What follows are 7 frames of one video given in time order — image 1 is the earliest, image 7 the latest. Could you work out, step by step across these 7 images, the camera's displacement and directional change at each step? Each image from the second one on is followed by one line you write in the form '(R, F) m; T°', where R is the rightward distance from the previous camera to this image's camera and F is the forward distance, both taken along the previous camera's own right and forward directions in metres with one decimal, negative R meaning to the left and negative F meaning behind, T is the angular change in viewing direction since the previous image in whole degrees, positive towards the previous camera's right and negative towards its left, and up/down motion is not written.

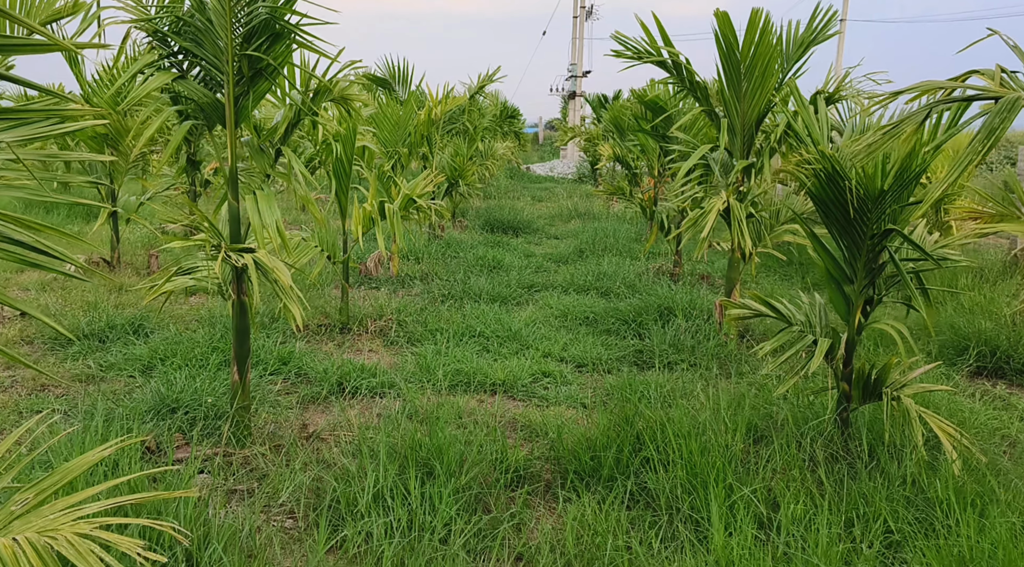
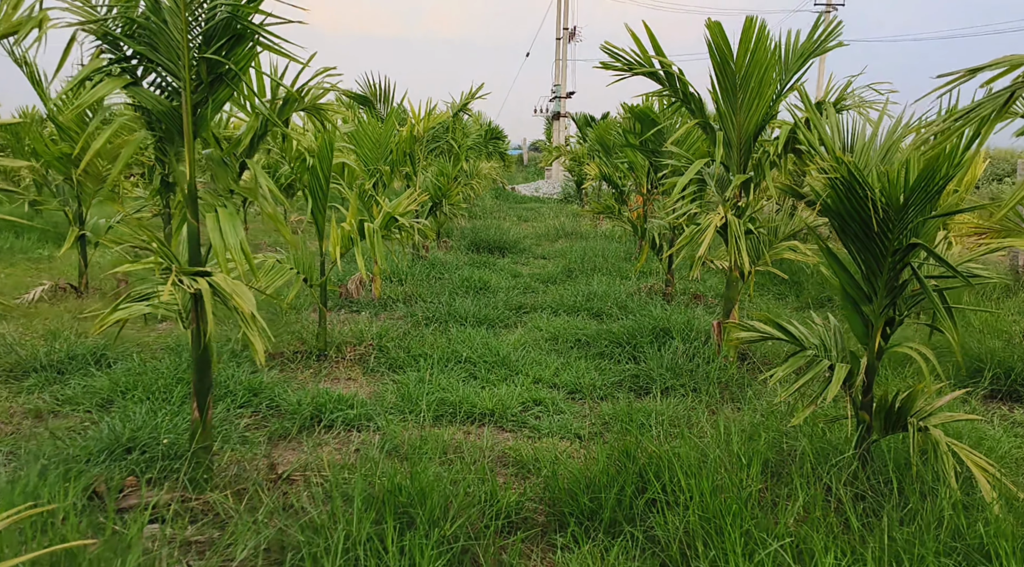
(0.0, +0.2) m; +1°
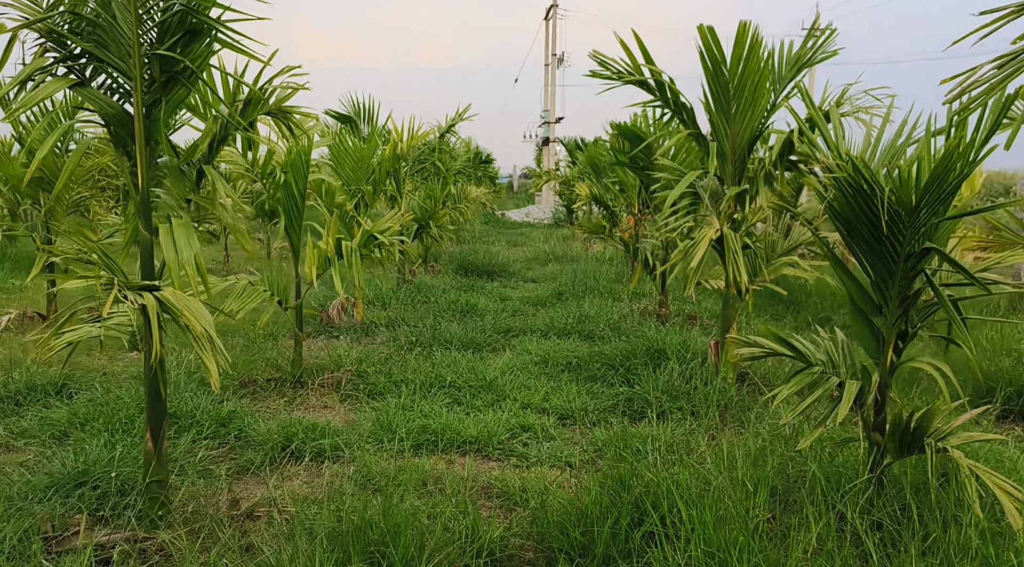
(0.0, +0.2) m; +1°
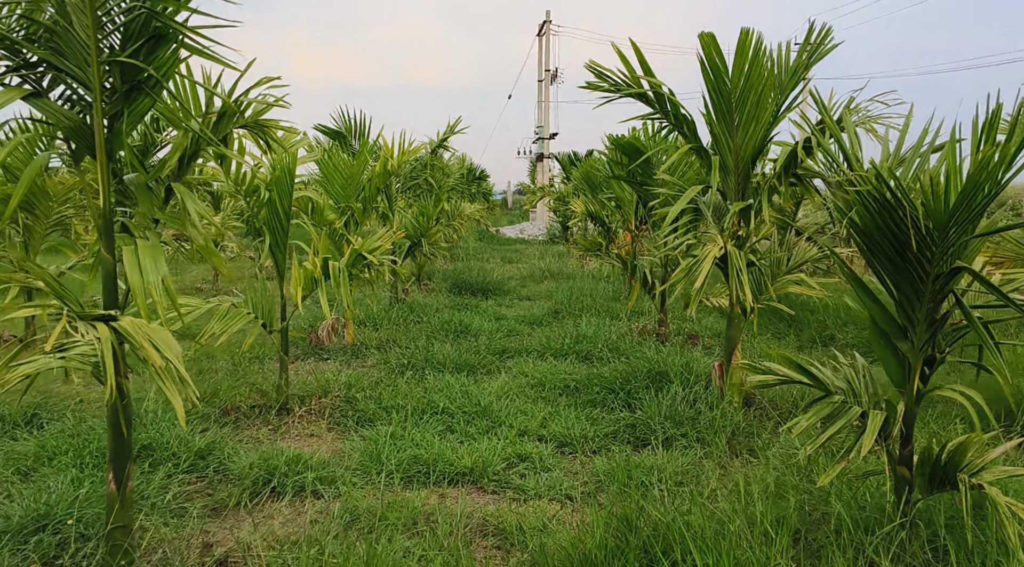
(0.0, +0.2) m; 0°
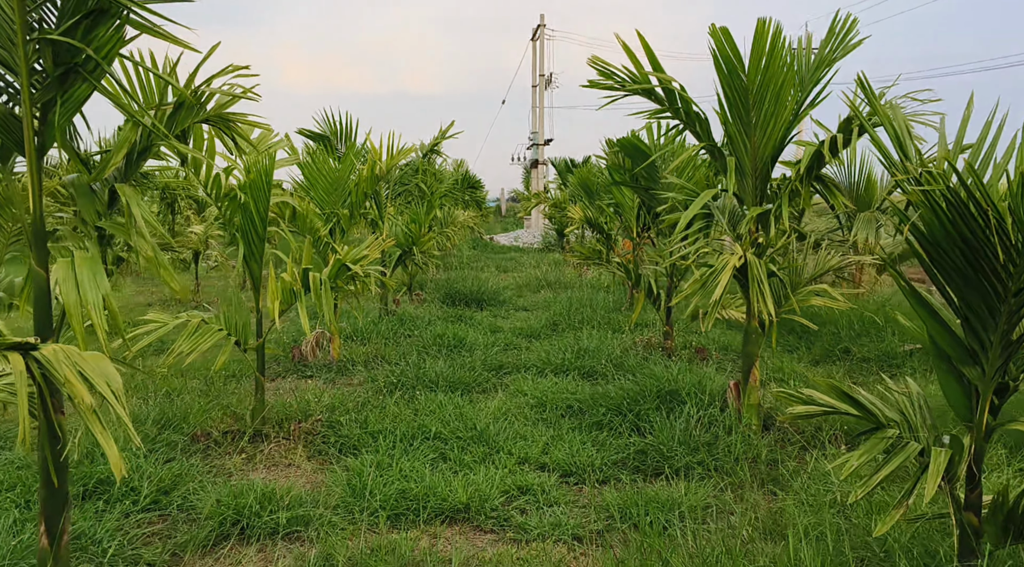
(0.0, +0.3) m; 0°
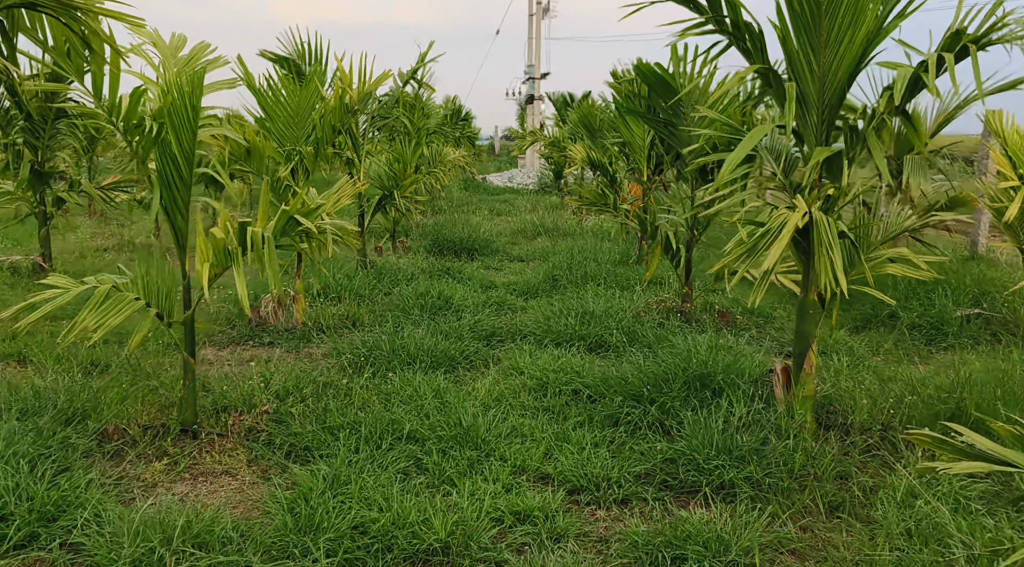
(0.0, +0.7) m; +1°
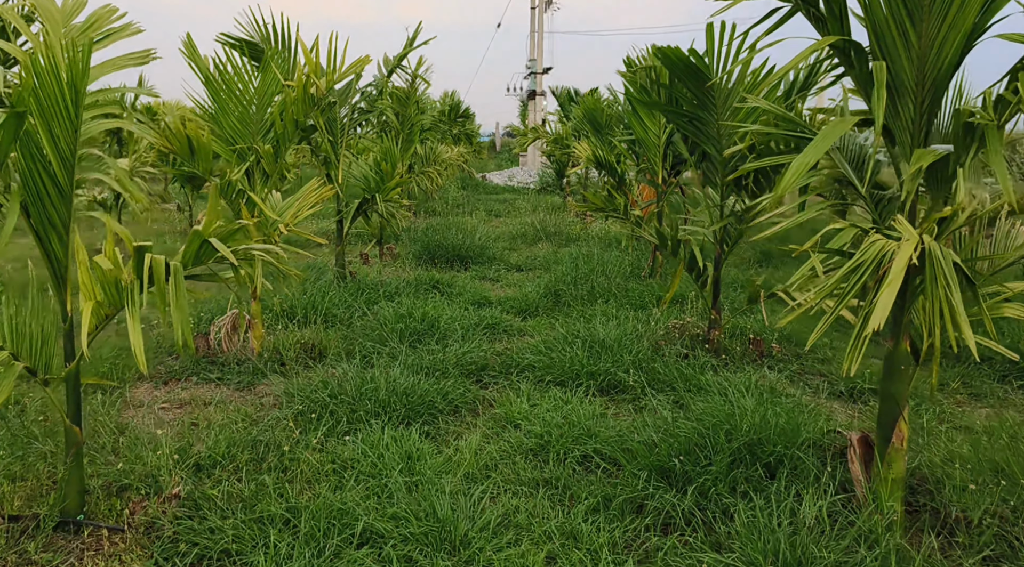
(0.0, +0.6) m; 0°
